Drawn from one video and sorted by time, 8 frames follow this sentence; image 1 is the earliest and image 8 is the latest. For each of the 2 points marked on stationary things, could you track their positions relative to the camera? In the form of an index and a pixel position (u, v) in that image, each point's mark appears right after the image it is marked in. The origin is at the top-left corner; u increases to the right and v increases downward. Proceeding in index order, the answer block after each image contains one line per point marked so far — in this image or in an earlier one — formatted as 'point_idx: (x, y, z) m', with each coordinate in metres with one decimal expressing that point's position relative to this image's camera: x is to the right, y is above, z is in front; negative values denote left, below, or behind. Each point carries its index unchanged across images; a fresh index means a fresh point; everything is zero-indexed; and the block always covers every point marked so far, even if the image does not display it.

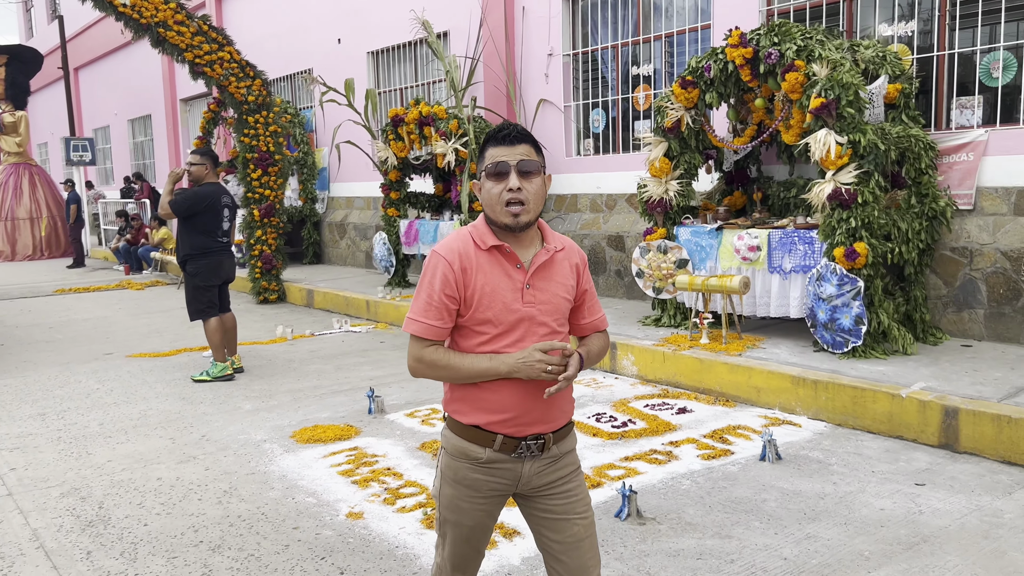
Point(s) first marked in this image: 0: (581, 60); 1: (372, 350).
0: (+0.8, +2.6, +9.4) m
1: (-1.4, -0.6, +7.9) m
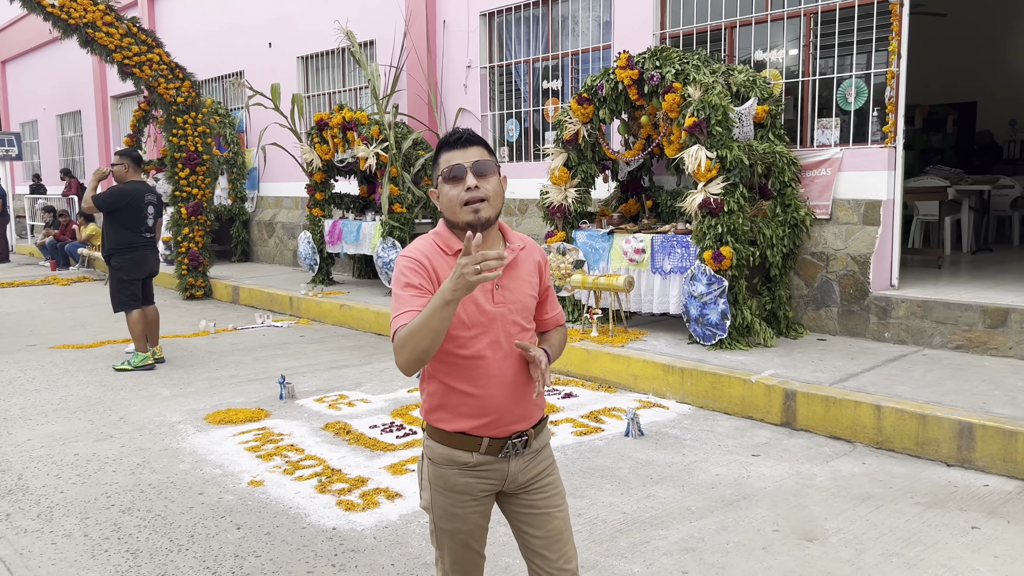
0: (-0.2, +2.6, +10.0) m
1: (-2.3, -0.6, +8.4) m
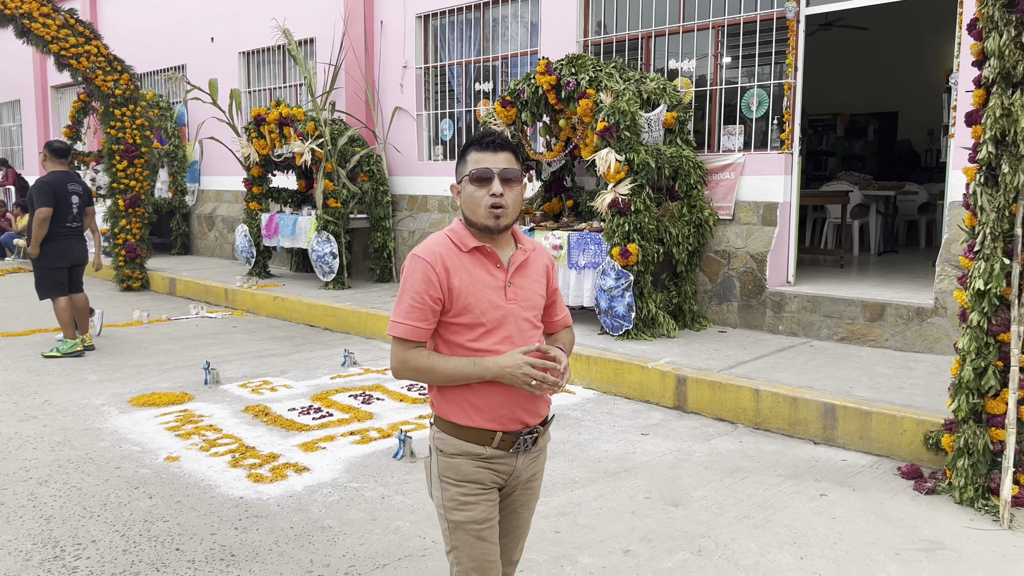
0: (-1.0, +2.7, +10.3) m
1: (-3.0, -0.5, +8.6) m
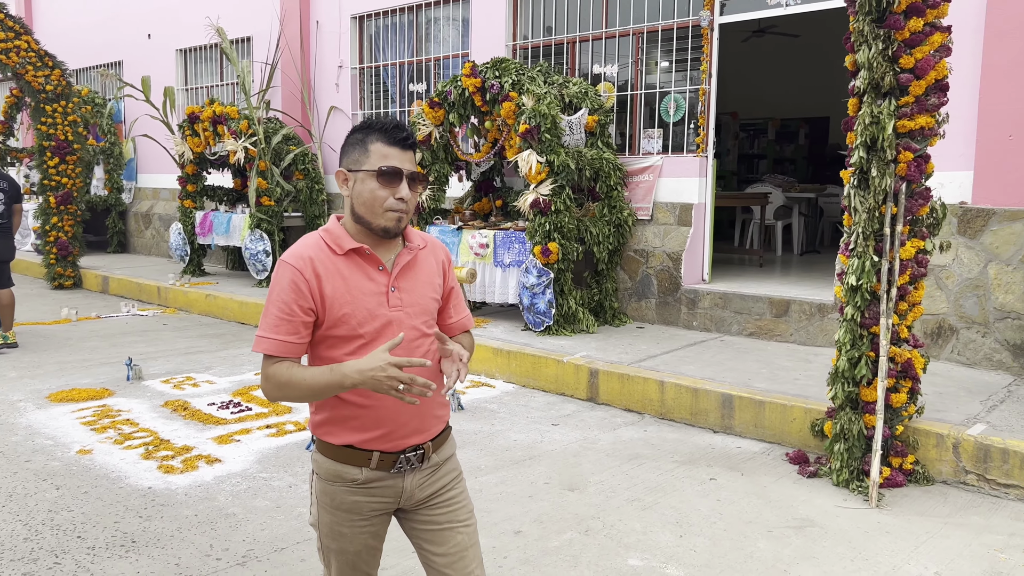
0: (-1.8, +2.7, +10.4) m
1: (-3.8, -0.4, +8.6) m
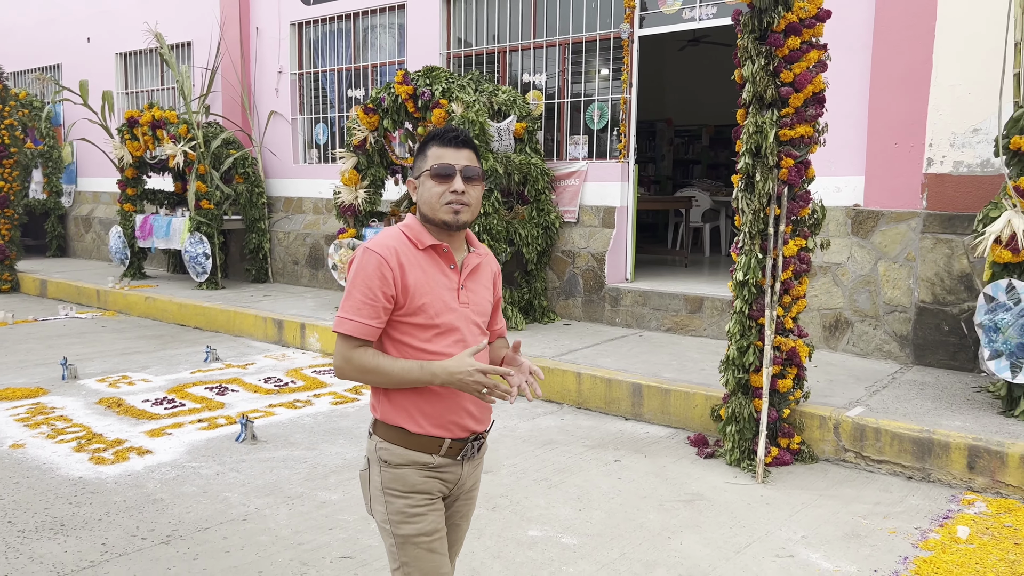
0: (-2.7, +2.7, +10.6) m
1: (-4.4, -0.5, +8.6) m
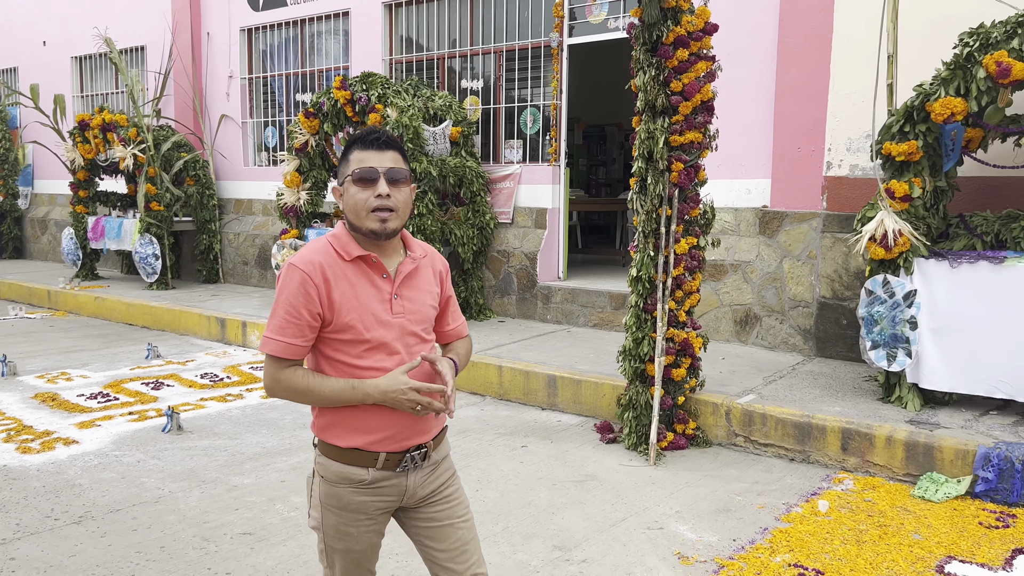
0: (-3.4, +2.7, +10.8) m
1: (-5.1, -0.5, +8.8) m
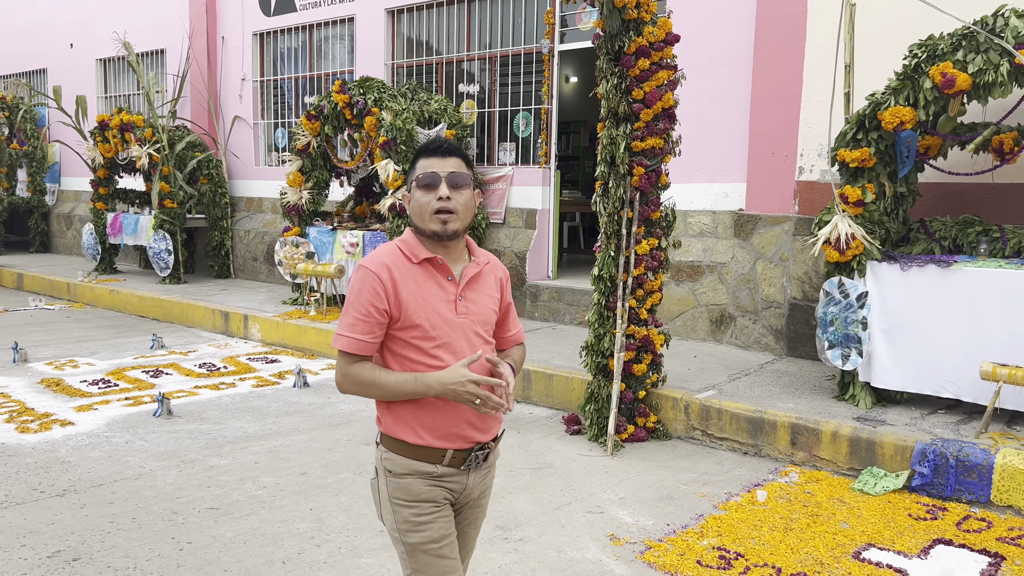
0: (-3.3, +2.7, +11.2) m
1: (-5.2, -0.4, +9.2) m
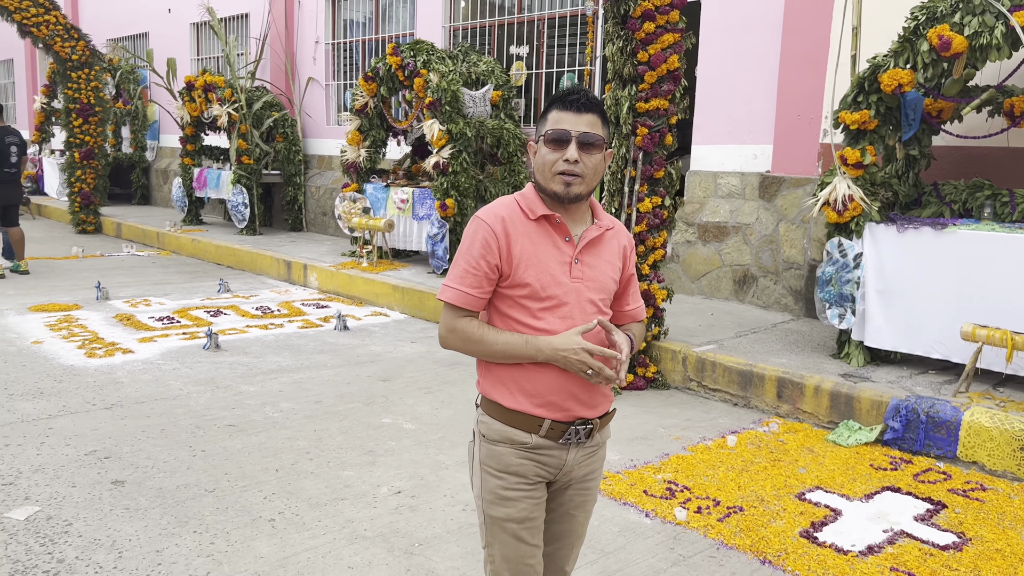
0: (-2.5, +3.4, +11.8) m
1: (-4.6, +0.3, +10.2) m
